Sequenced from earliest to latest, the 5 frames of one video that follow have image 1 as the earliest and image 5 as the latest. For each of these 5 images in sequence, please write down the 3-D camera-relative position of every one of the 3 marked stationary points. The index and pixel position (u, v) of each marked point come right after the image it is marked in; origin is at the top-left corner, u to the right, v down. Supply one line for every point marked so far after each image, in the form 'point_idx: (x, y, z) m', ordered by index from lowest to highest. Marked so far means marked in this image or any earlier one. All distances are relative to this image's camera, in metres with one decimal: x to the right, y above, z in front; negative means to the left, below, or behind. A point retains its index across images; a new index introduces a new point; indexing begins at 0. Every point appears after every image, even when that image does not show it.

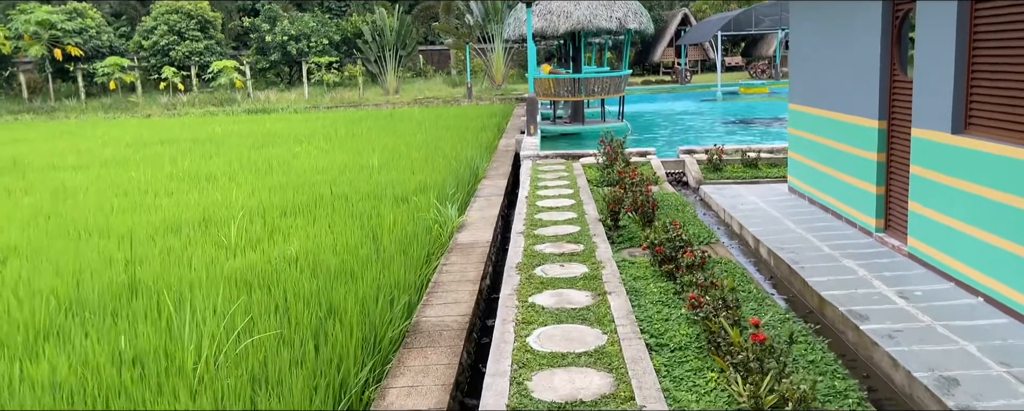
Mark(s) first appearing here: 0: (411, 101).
0: (-2.3, +2.4, +18.0) m
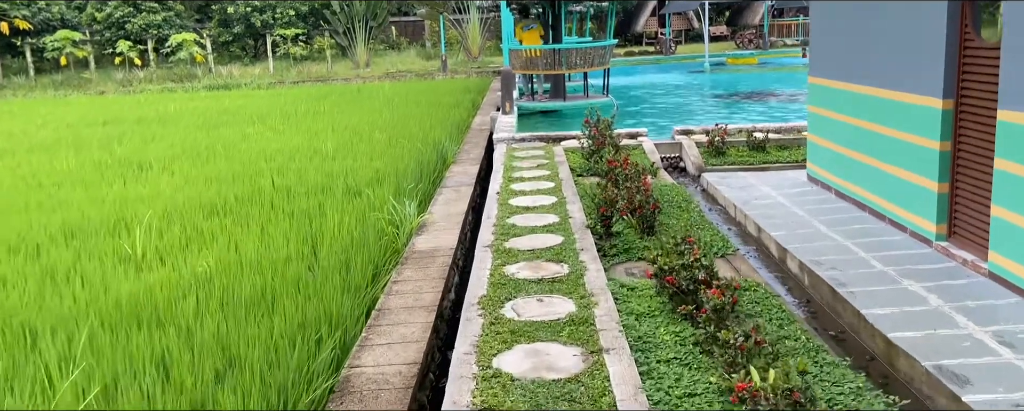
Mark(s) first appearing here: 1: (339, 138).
0: (-2.9, +2.9, +17.0) m
1: (-1.7, +0.7, +7.5) m
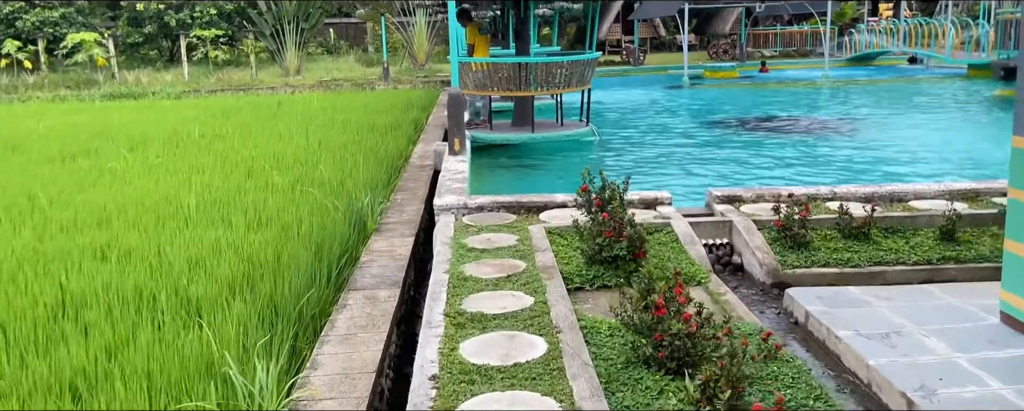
0: (-3.8, +2.3, +14.9) m
1: (-2.0, +0.2, +5.4) m
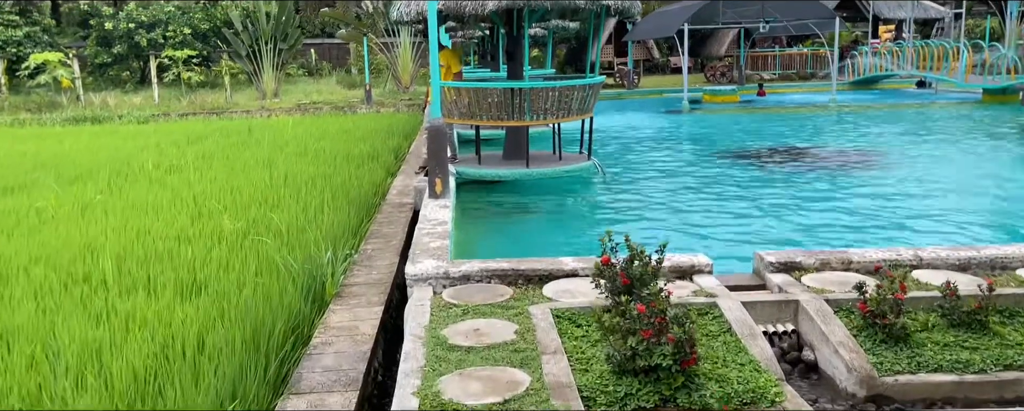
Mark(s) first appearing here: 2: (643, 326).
0: (-4.0, +1.8, +14.1) m
1: (-2.1, -0.1, +4.6) m
2: (+0.3, -0.3, +2.1) m
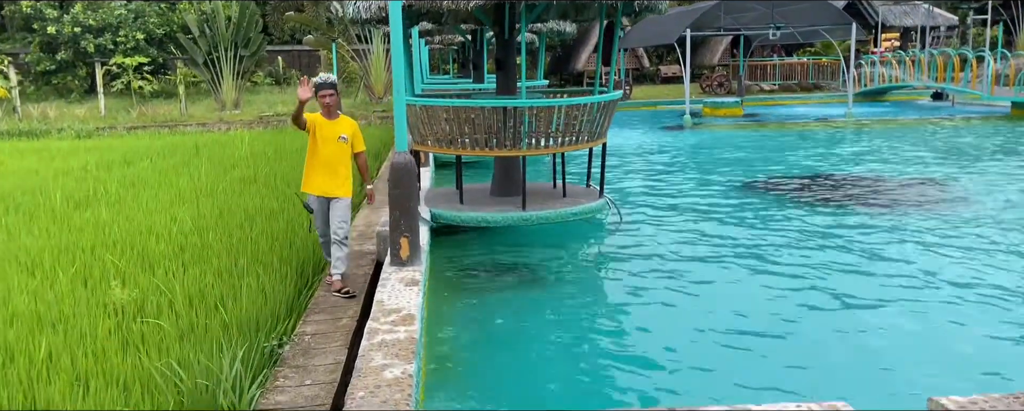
0: (-4.3, +1.4, +12.8) m
1: (-2.1, -0.4, +3.3) m
2: (+0.4, -0.6, +0.9) m
